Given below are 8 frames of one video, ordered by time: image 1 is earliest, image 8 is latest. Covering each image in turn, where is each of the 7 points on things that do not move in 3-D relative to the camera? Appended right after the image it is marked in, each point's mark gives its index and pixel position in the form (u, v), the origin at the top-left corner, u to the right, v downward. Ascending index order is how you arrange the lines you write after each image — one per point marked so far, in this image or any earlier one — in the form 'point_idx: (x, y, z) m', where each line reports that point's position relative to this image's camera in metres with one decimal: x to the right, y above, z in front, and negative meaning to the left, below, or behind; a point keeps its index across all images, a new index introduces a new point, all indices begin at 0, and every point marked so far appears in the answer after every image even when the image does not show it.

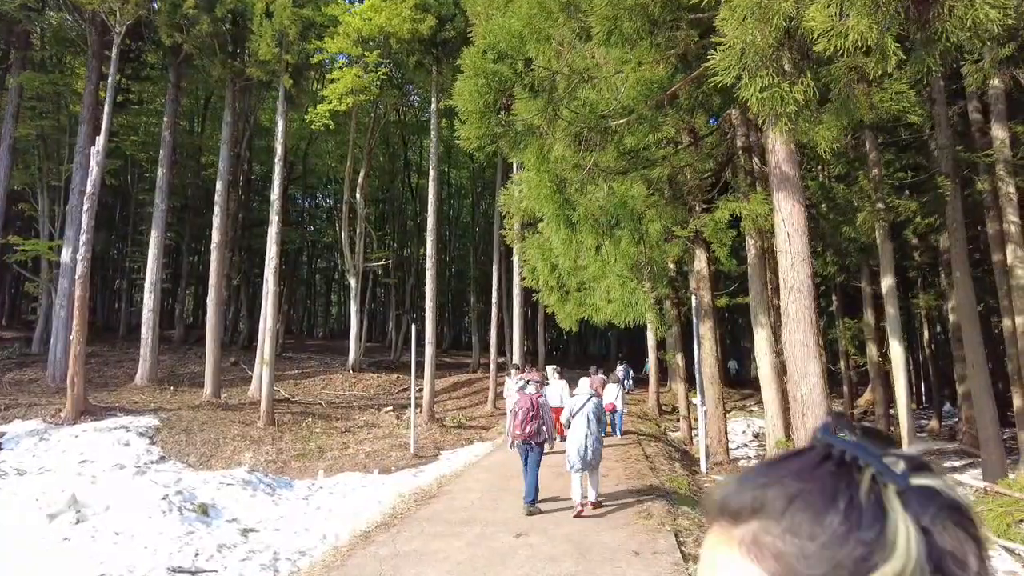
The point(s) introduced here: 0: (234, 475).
0: (-5.8, -3.9, +13.2) m
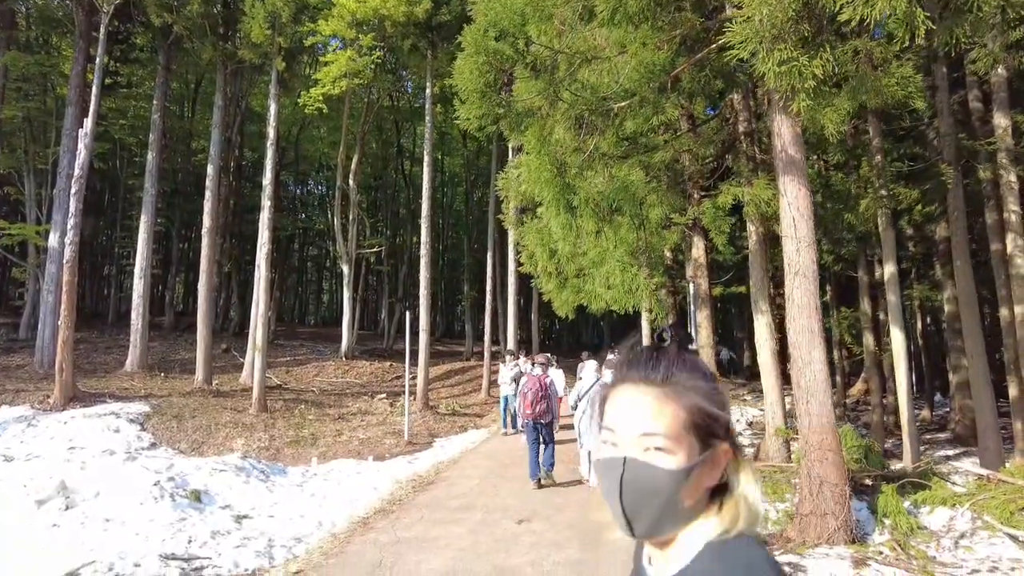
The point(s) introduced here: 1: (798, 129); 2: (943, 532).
0: (-5.9, -3.6, +13.0) m
1: (+4.2, +2.3, +9.3) m
2: (+5.8, -3.3, +8.6) m
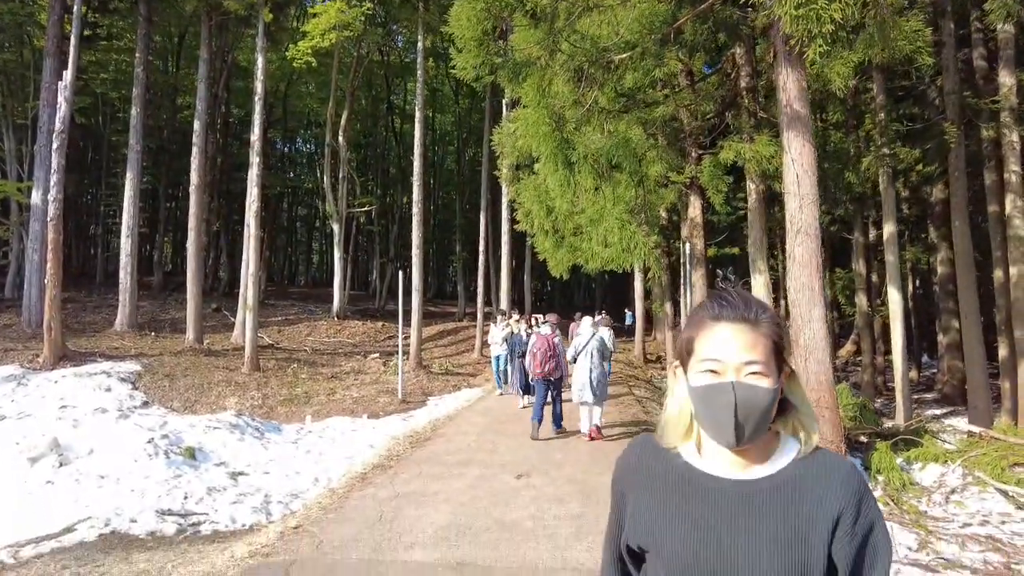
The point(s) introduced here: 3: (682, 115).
0: (-6.0, -2.7, +13.0) m
1: (+4.2, +2.9, +9.0) m
2: (+5.8, -2.8, +8.7) m
3: (+3.4, +3.4, +12.4) m
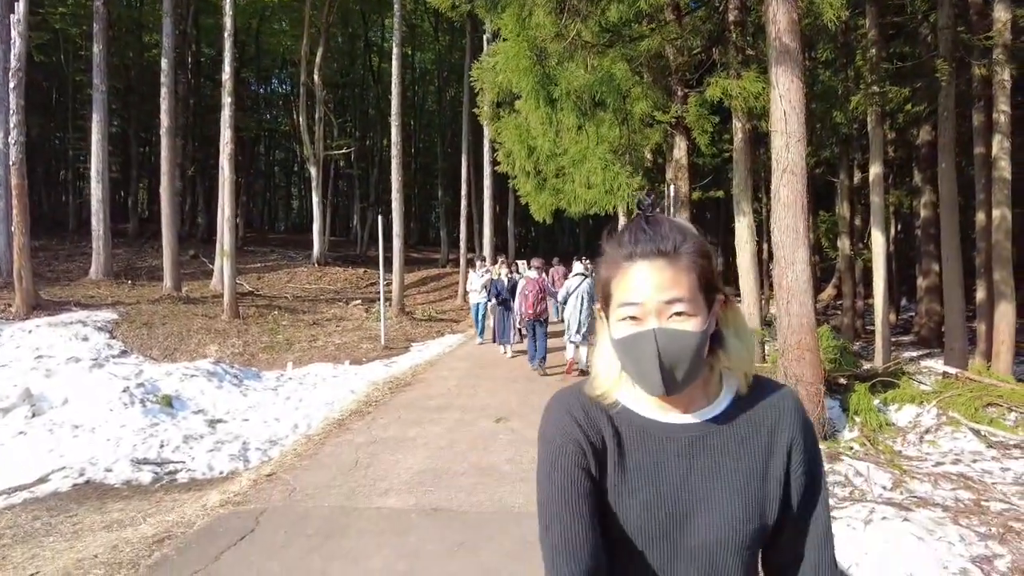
0: (-6.4, -1.6, +12.8) m
1: (+3.9, +3.7, +8.6) m
2: (+5.5, -2.0, +8.8) m
3: (+3.0, +4.5, +11.9) m
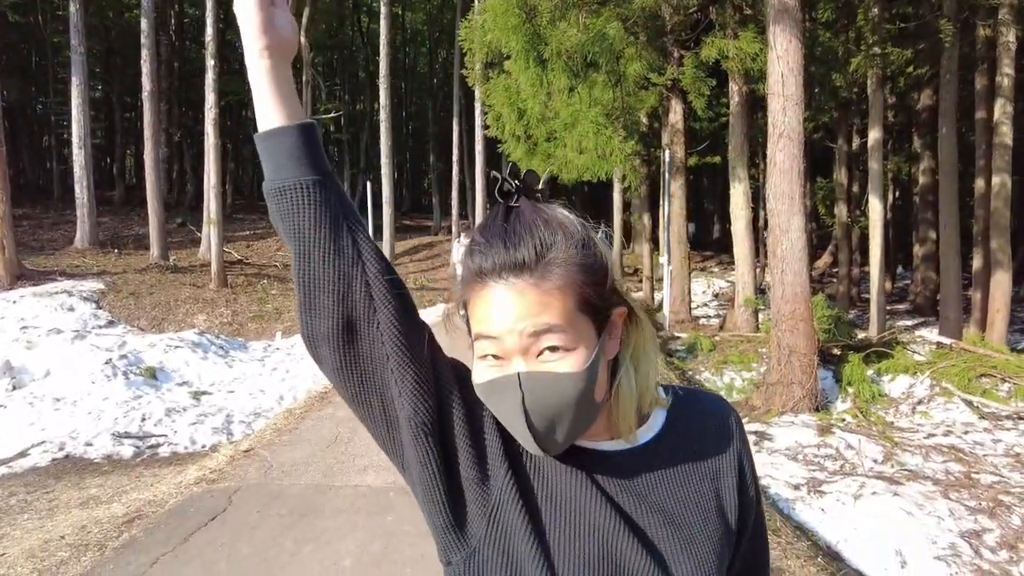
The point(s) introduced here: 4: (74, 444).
0: (-6.6, -1.0, +12.6) m
1: (+3.7, +4.1, +8.2) m
2: (+5.4, -1.5, +8.7) m
3: (+2.8, +5.0, +11.5) m
4: (-5.6, -2.0, +8.0) m
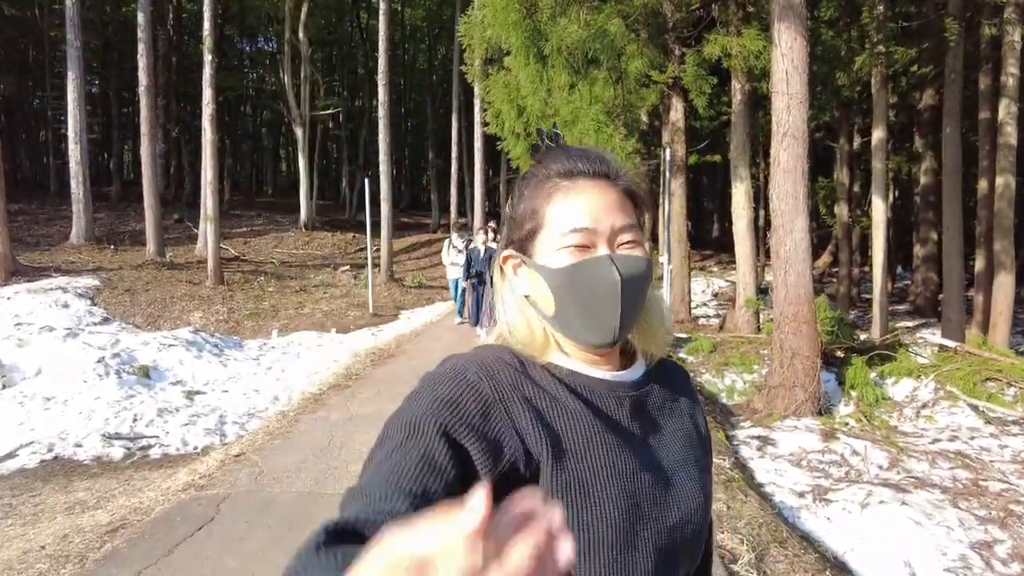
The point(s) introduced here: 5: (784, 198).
0: (-6.6, -1.0, +12.4) m
1: (+3.7, +4.1, +8.1) m
2: (+5.3, -1.6, +8.6) m
3: (+2.8, +5.0, +11.3) m
4: (-5.6, -1.9, +7.9) m
5: (+3.6, +1.2, +8.3) m
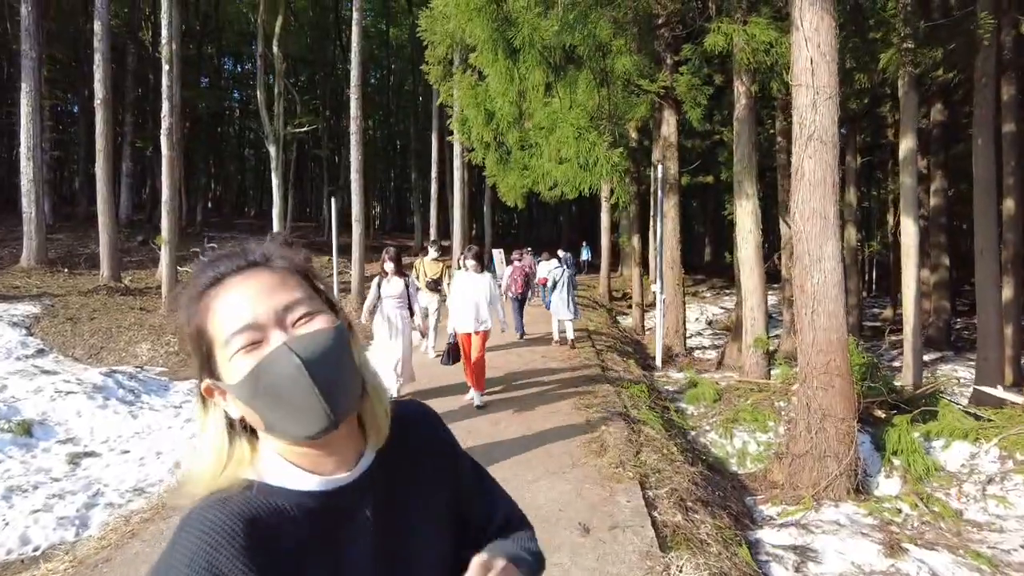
0: (-7.1, -1.5, +10.5) m
1: (+3.2, +3.7, +6.5) m
2: (+4.9, -2.0, +6.8) m
3: (+2.3, +4.5, +9.7) m
4: (-6.1, -2.4, +5.9) m
5: (+3.1, +0.7, +6.6) m
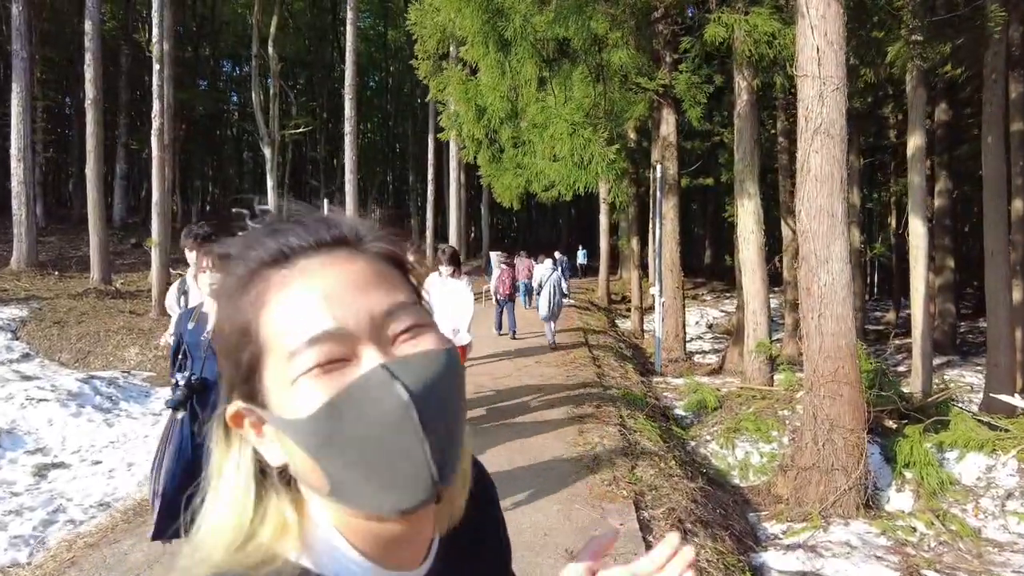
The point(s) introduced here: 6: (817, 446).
0: (-7.2, -1.6, +10.1) m
1: (+3.1, +3.7, +6.1) m
2: (+4.7, -2.0, +6.4) m
3: (+2.2, +4.4, +9.4) m
4: (-6.2, -2.4, +5.5) m
5: (+3.0, +0.7, +6.2) m
6: (+3.0, -1.5, +6.2) m
